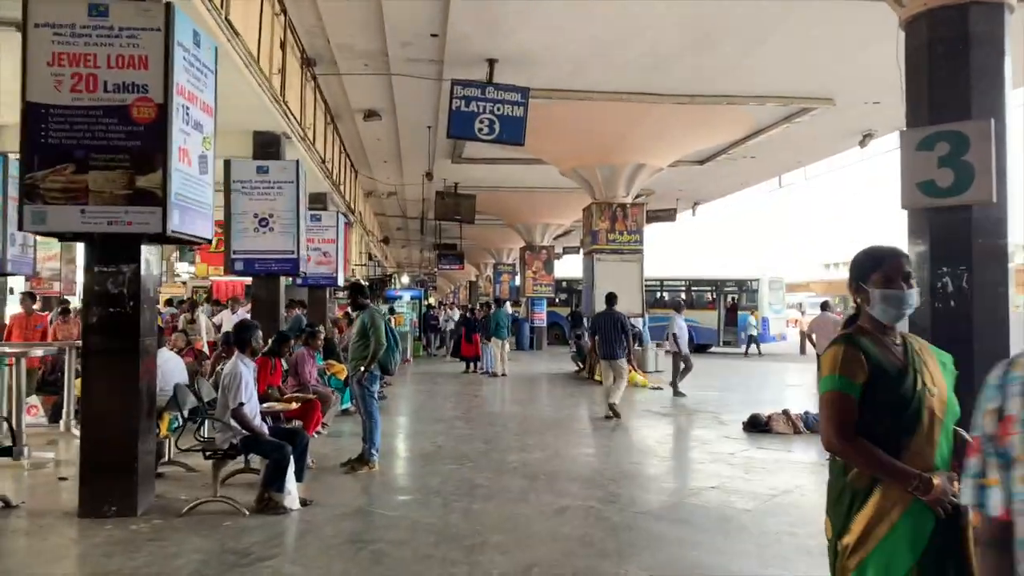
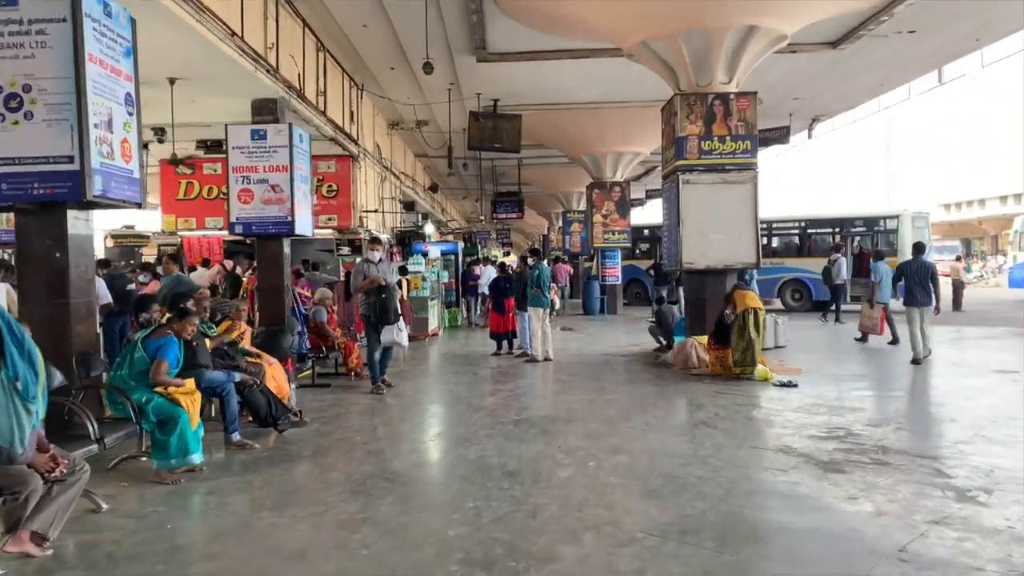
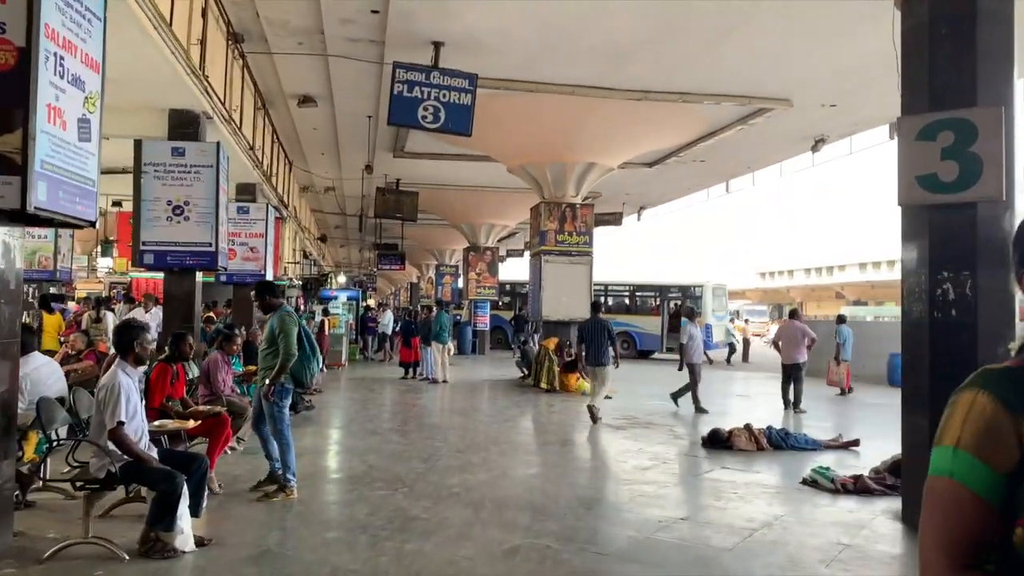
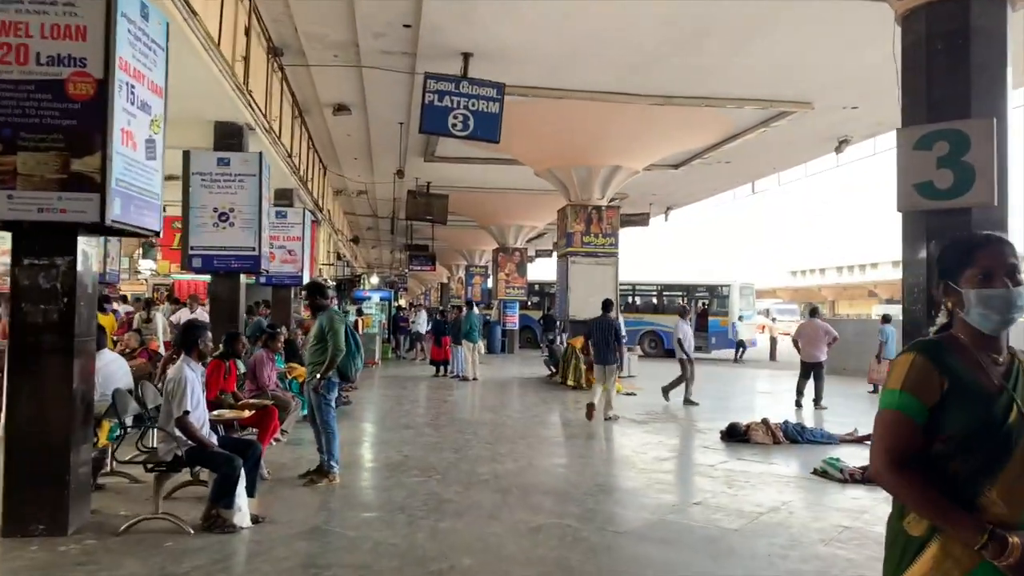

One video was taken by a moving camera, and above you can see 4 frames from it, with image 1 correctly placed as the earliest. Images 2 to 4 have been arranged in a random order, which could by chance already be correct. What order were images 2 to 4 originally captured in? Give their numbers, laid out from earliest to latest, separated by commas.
4, 3, 2
